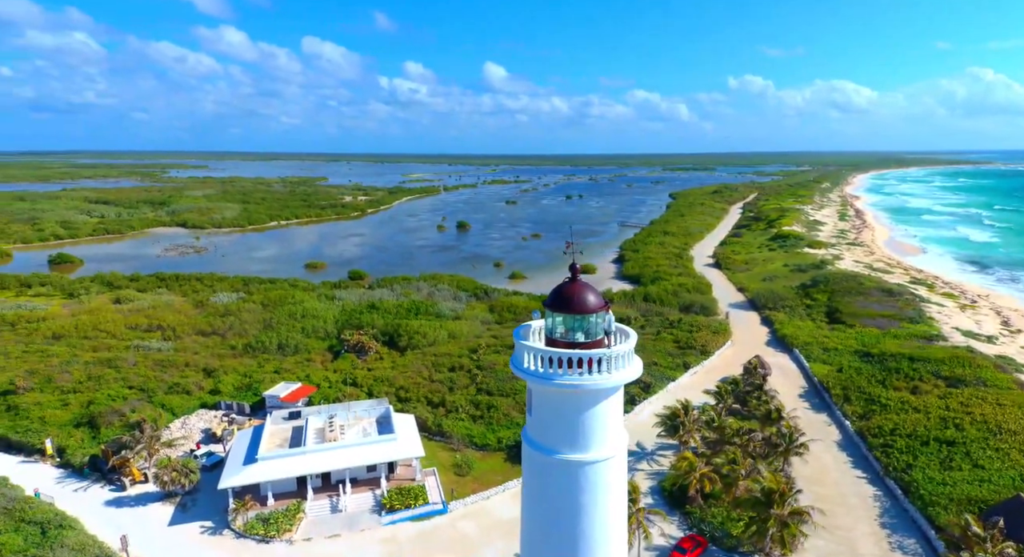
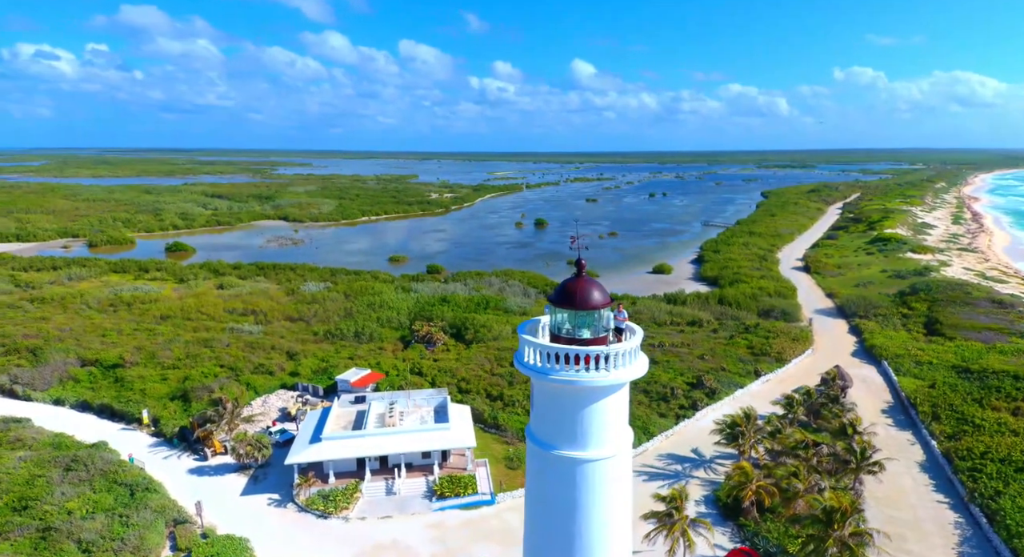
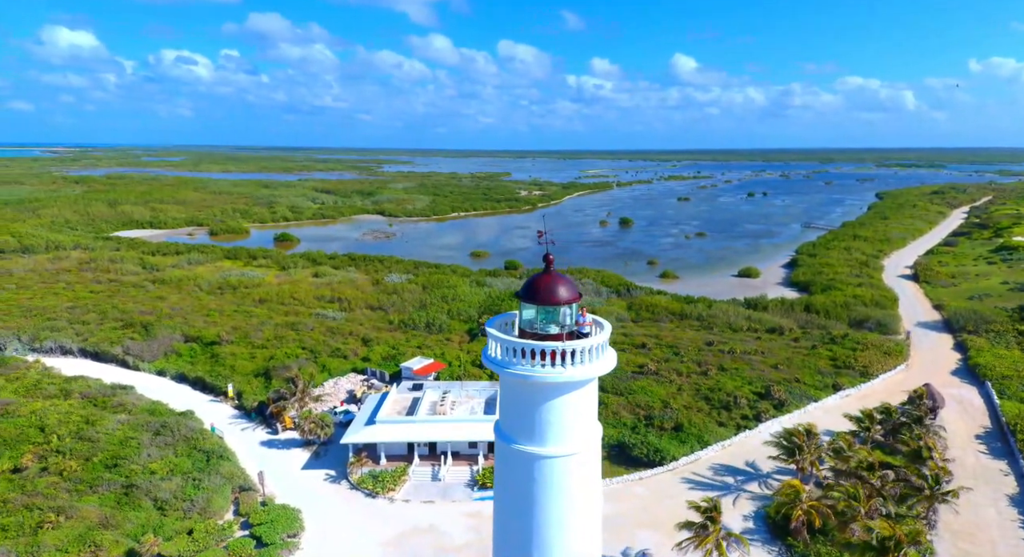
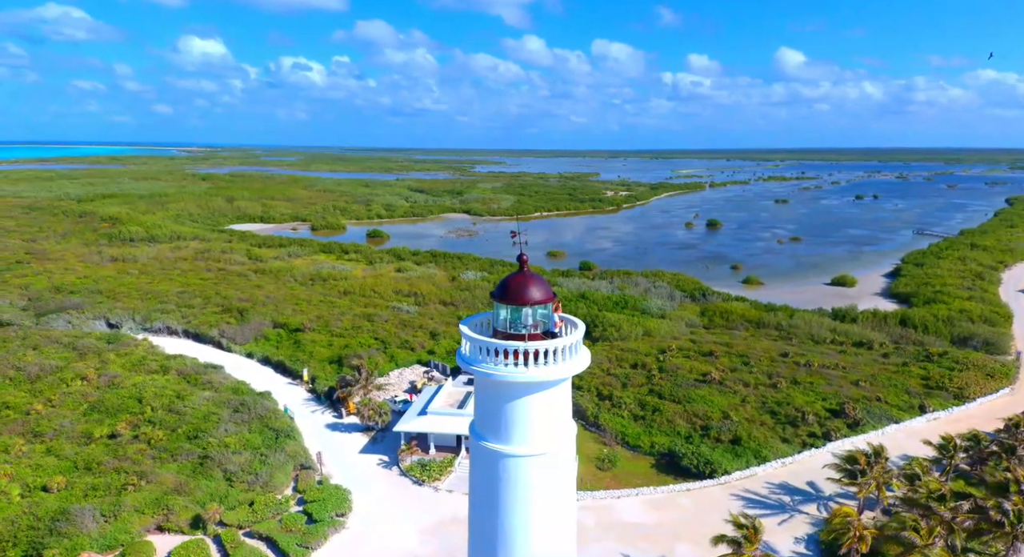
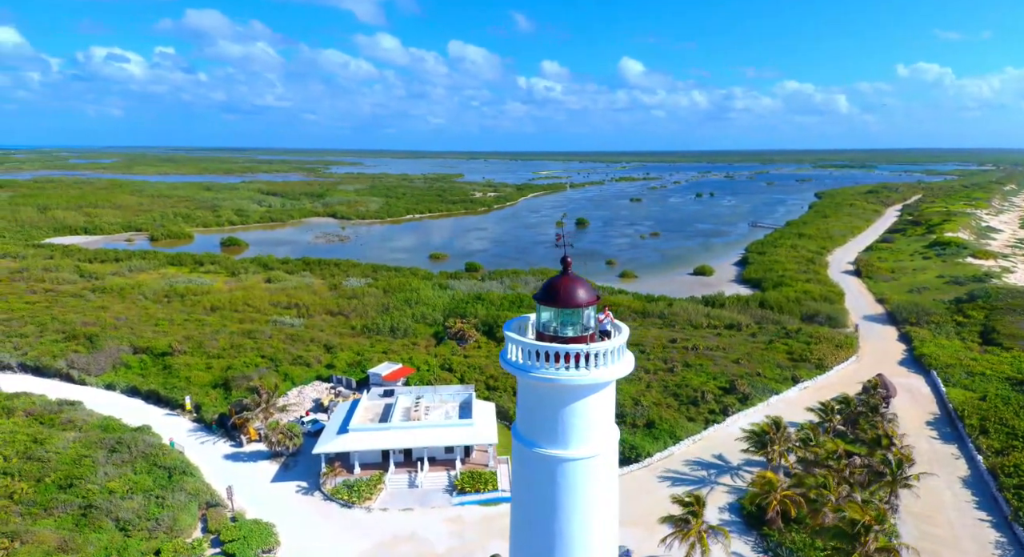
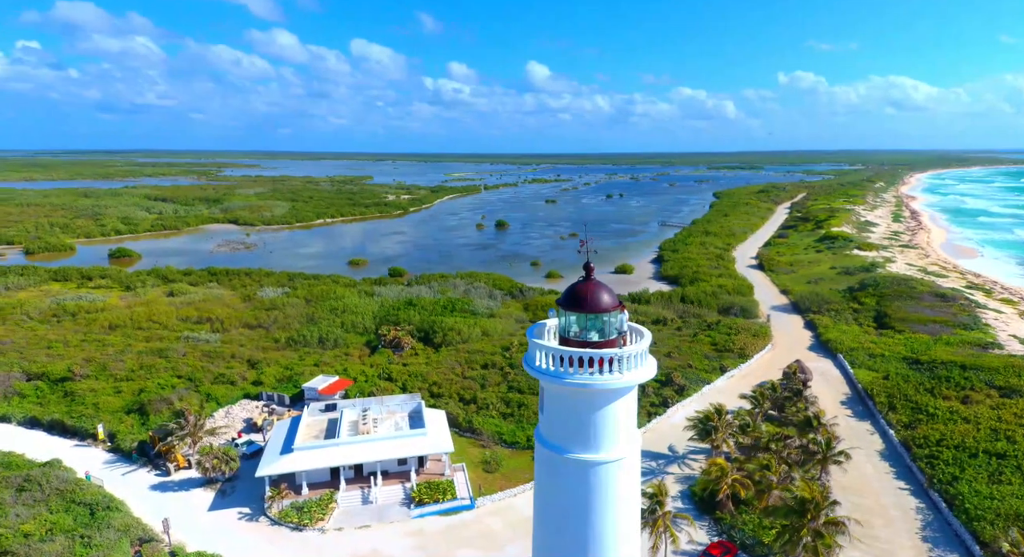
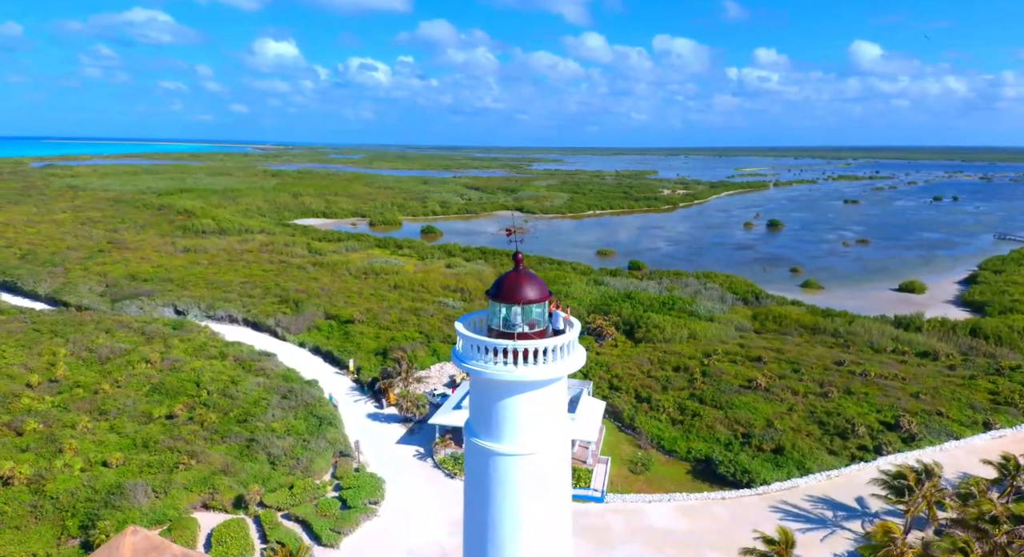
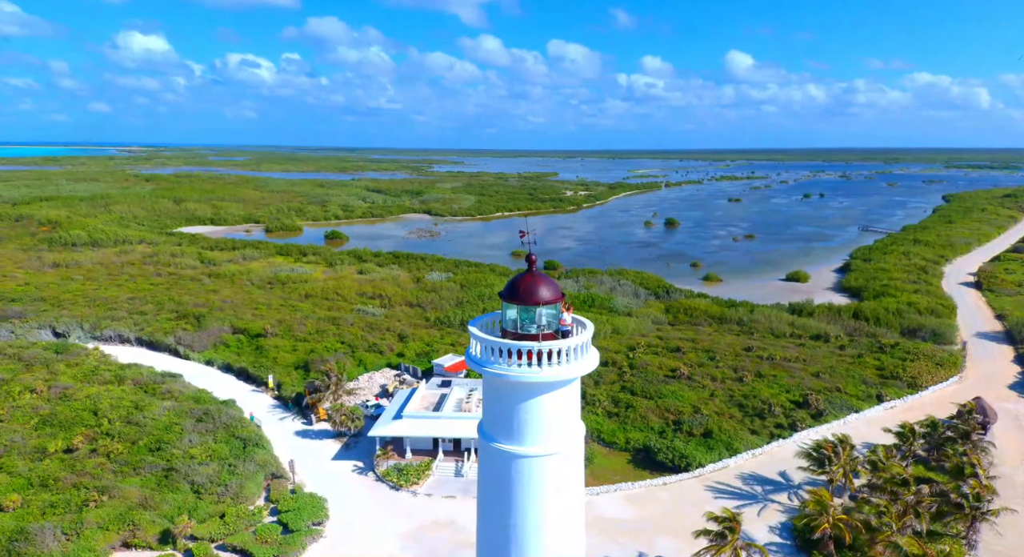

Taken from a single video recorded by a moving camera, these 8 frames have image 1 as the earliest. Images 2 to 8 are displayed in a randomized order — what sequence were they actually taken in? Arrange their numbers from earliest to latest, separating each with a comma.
6, 2, 5, 3, 8, 4, 7
